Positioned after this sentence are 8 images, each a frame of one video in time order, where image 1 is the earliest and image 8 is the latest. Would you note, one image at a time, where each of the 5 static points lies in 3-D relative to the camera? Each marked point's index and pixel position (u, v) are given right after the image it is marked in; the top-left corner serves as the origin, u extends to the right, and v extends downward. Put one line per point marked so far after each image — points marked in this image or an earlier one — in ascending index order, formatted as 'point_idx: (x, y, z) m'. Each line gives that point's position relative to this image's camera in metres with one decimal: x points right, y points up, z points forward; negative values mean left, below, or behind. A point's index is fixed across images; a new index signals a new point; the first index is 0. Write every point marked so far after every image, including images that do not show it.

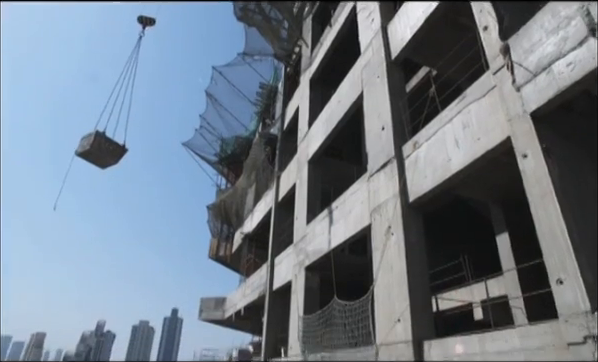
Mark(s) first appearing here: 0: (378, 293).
0: (+1.1, -1.5, +5.7) m
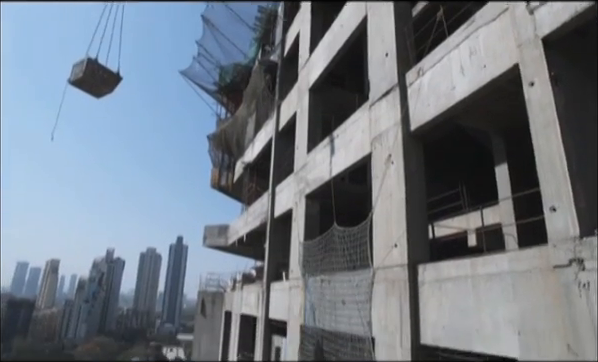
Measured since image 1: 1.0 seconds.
0: (+1.1, -0.5, +5.9) m
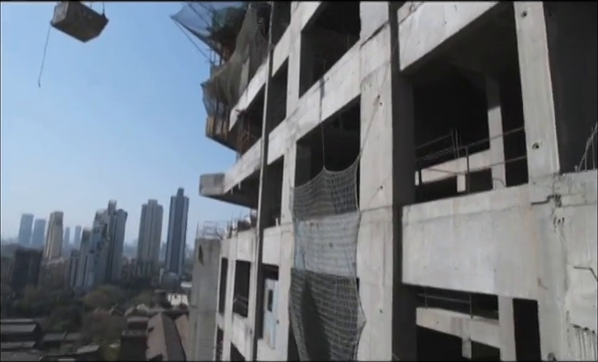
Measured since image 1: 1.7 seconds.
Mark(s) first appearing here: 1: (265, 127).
0: (+0.9, +0.3, +5.8) m
1: (-1.0, +1.5, +12.0) m
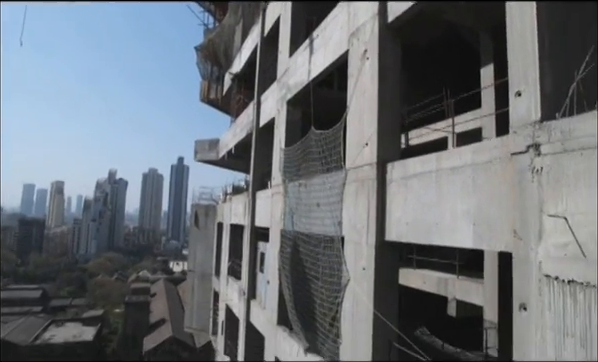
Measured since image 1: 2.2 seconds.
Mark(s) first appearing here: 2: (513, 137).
0: (+0.7, +0.8, +5.7) m
1: (-1.2, +2.6, +11.8) m
2: (+1.6, +0.3, +3.2) m
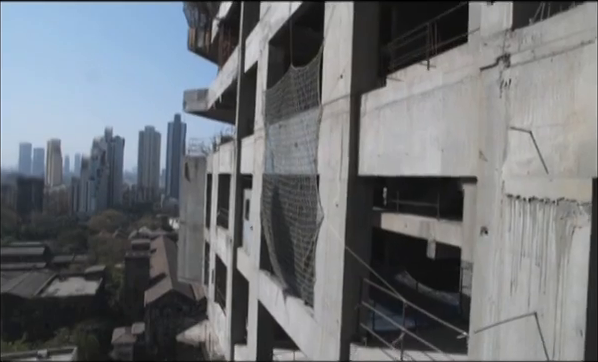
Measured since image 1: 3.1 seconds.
0: (+0.4, +1.6, +5.4) m
1: (-1.5, +4.0, +11.3) m
2: (+1.3, +0.9, +2.9) m
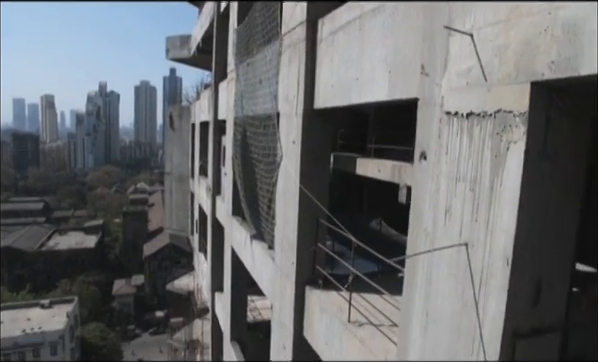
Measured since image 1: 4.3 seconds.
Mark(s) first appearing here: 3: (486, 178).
0: (-0.2, +2.4, +4.8) m
1: (-2.1, +5.3, +10.5) m
2: (+0.8, +1.4, +2.5) m
3: (+0.9, 0.0, +2.0) m
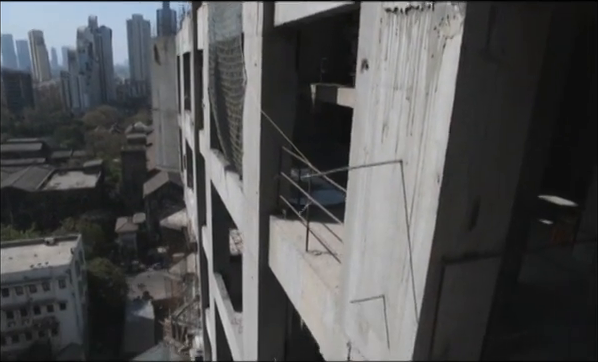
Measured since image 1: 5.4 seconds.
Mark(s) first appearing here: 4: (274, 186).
0: (-0.6, +3.1, +4.2) m
1: (-2.5, +6.9, +9.3) m
2: (+0.4, +1.8, +2.0) m
3: (+0.5, +0.4, +1.7) m
4: (-0.3, -0.1, +4.4) m
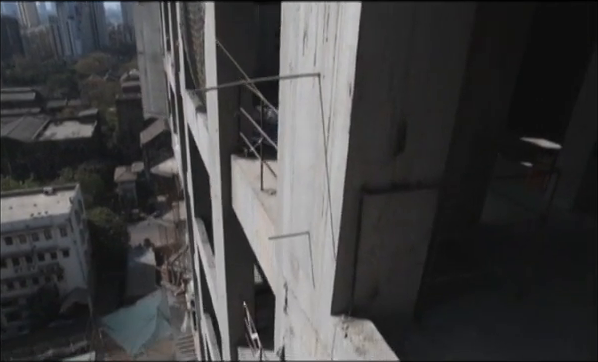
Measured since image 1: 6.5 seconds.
0: (-1.0, +3.7, +3.5) m
1: (-3.0, +8.0, +8.1) m
2: (0.0, +2.1, +1.5) m
3: (+0.1, +0.7, +1.4) m
4: (-0.6, +0.6, +4.1) m
